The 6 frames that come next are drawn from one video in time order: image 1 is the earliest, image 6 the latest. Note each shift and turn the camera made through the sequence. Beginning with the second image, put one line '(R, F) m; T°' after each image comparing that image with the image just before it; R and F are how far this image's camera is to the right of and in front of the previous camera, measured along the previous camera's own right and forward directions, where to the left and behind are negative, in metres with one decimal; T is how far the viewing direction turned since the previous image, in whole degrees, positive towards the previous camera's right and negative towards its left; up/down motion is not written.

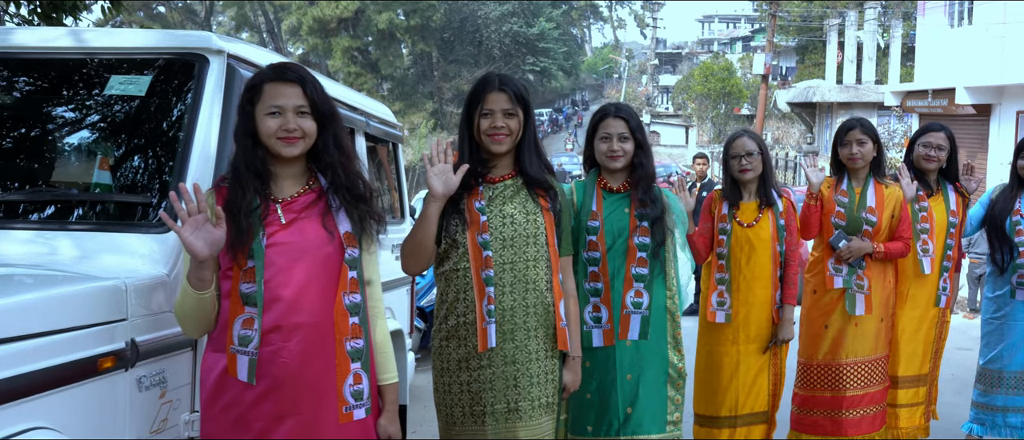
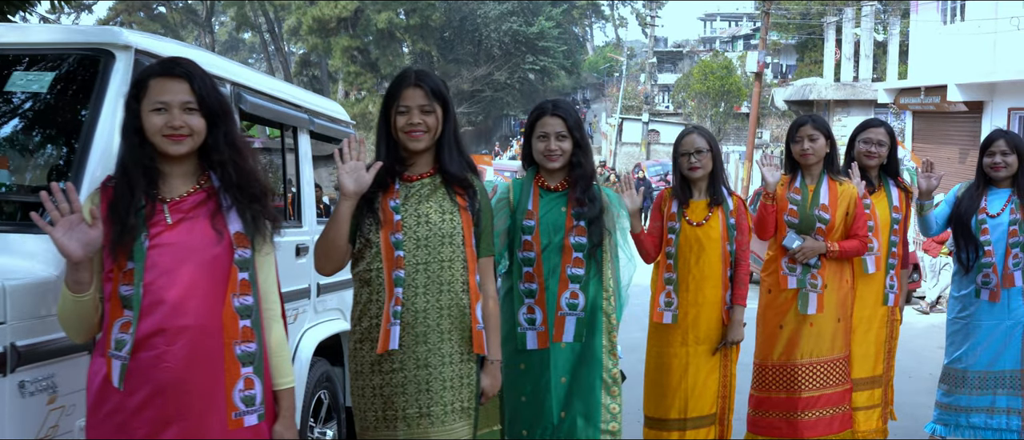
(+0.2, +0.1) m; 0°
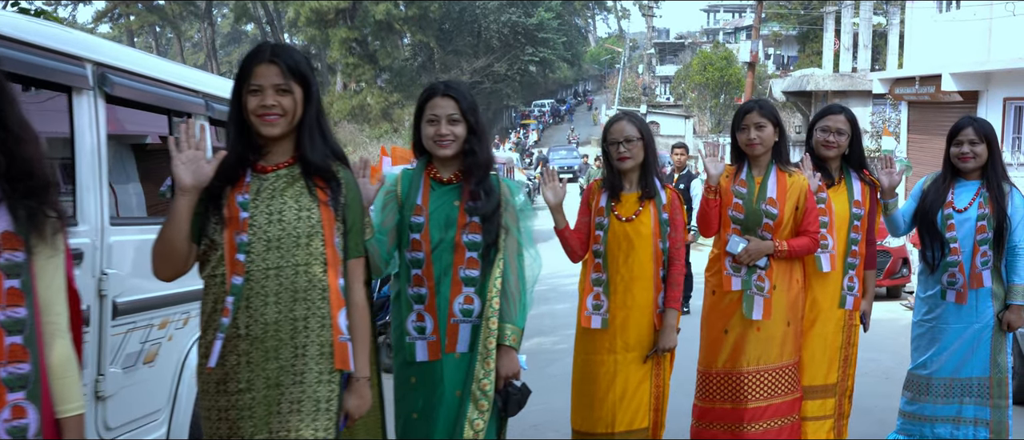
(+0.3, +0.4) m; 0°
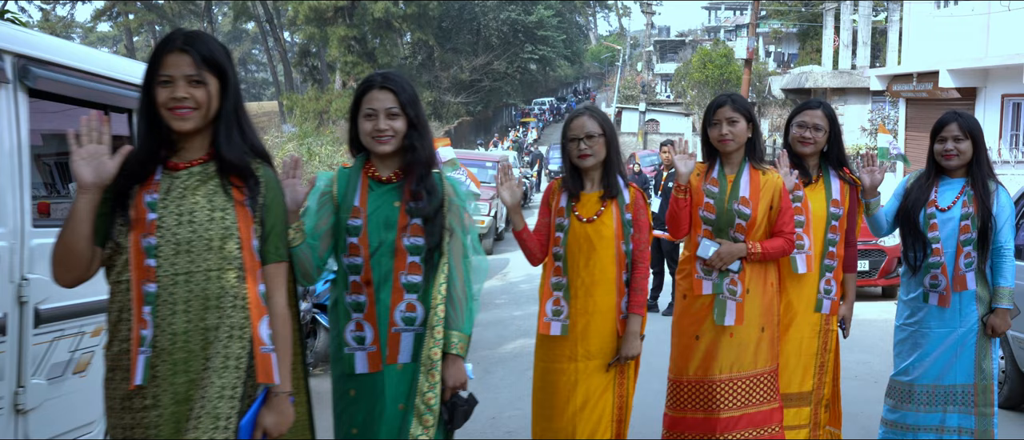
(+0.2, +0.2) m; 0°
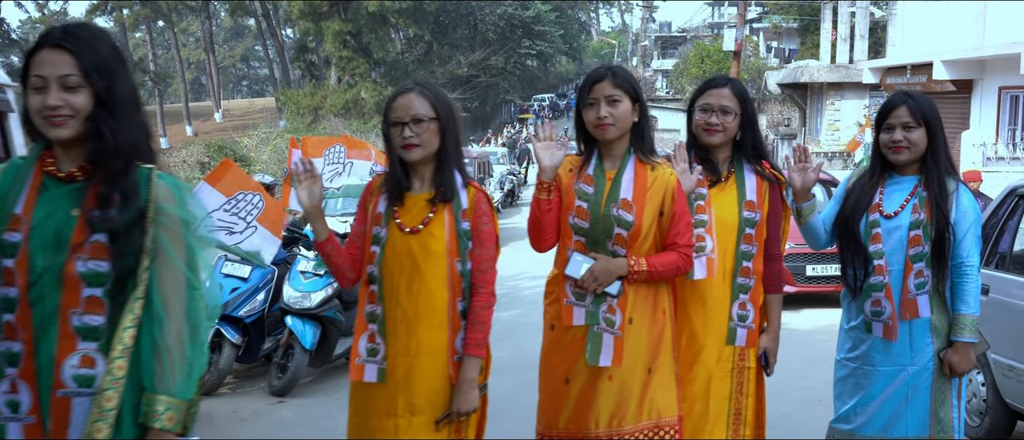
(+0.5, +0.9) m; 0°
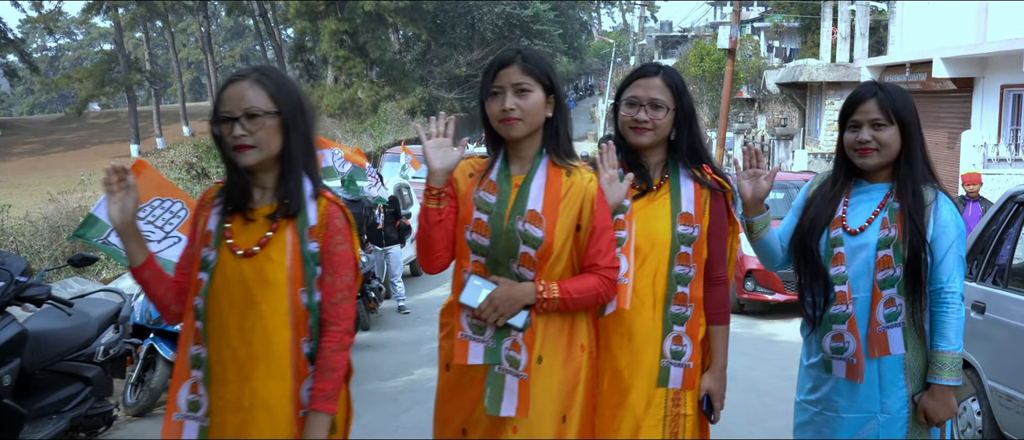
(+0.3, +0.6) m; 0°
